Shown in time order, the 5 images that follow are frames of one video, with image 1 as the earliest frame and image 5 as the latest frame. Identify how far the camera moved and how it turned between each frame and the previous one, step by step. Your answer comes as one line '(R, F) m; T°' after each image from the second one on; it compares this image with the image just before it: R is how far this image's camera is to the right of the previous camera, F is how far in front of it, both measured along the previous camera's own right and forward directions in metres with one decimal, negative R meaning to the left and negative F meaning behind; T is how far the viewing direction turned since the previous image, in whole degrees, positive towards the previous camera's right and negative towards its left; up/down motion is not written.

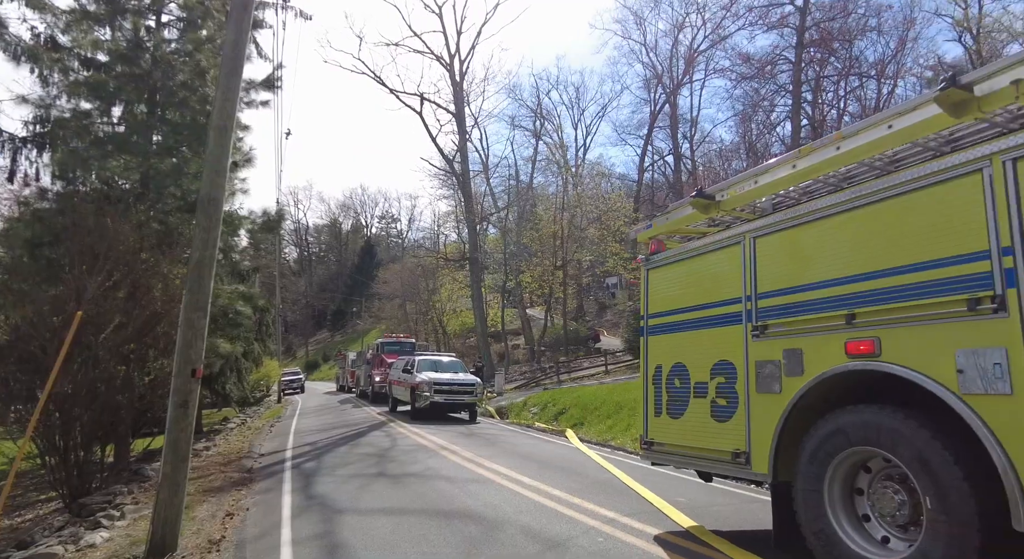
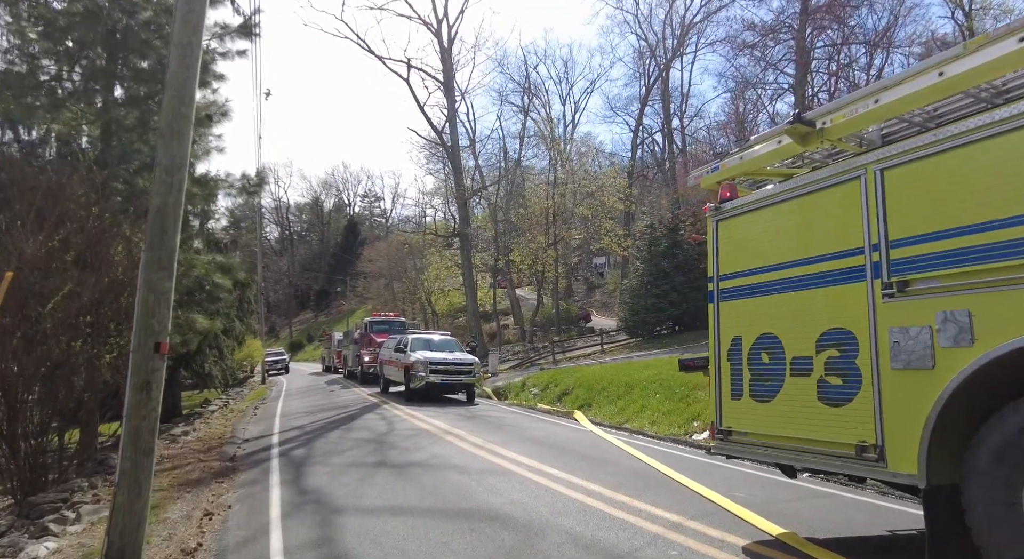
(-0.5, +1.2) m; +1°
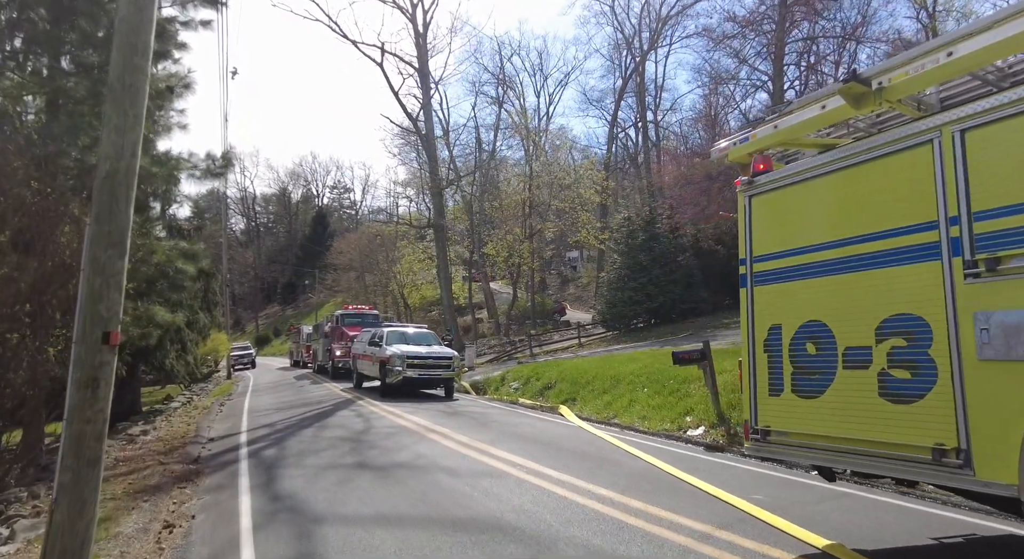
(-0.3, +0.7) m; +3°
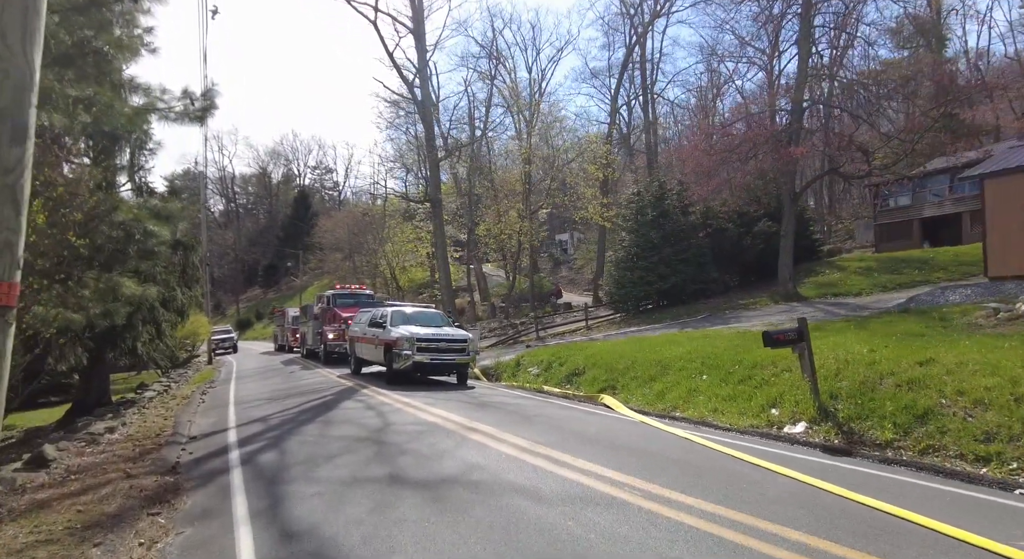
(-1.0, +2.2) m; +2°
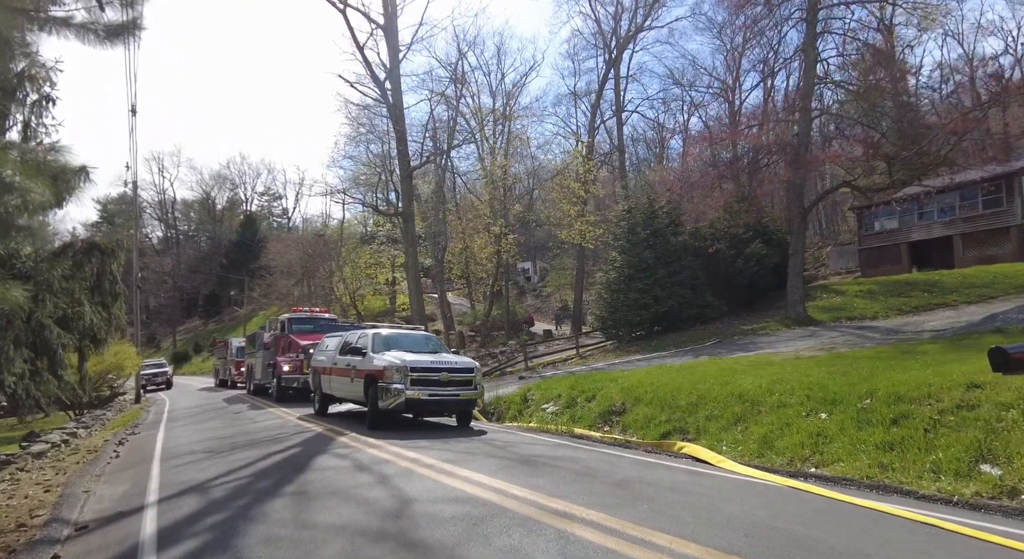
(-1.4, +3.6) m; +4°
